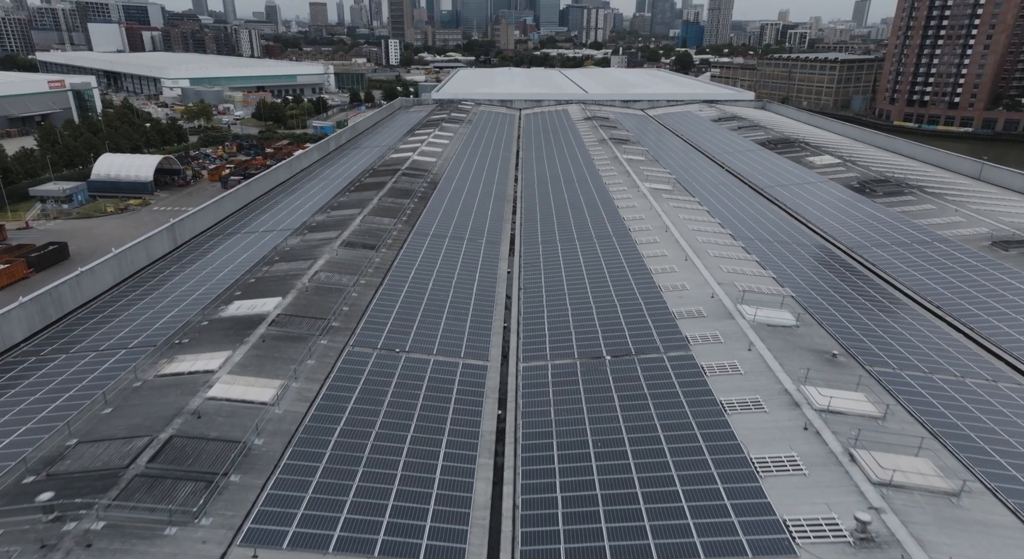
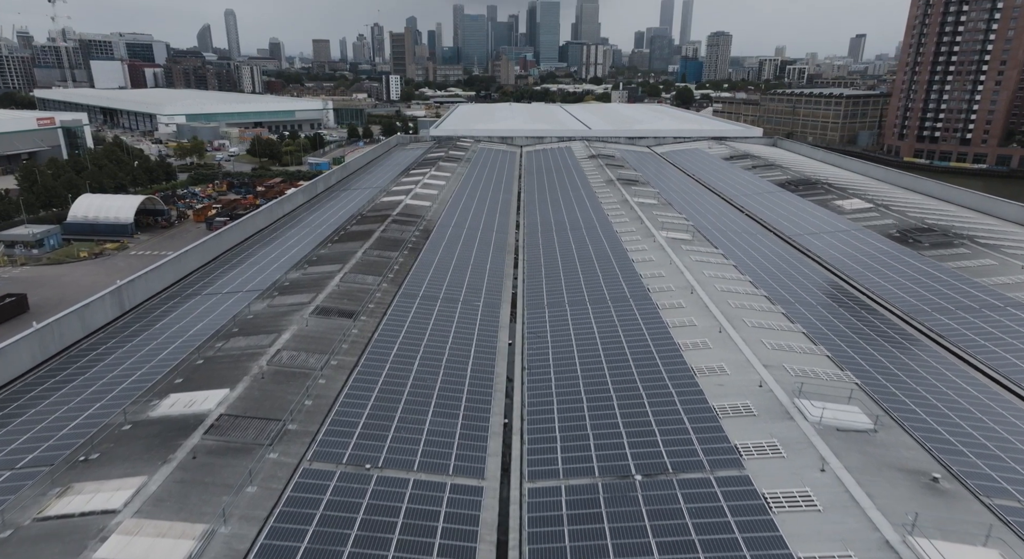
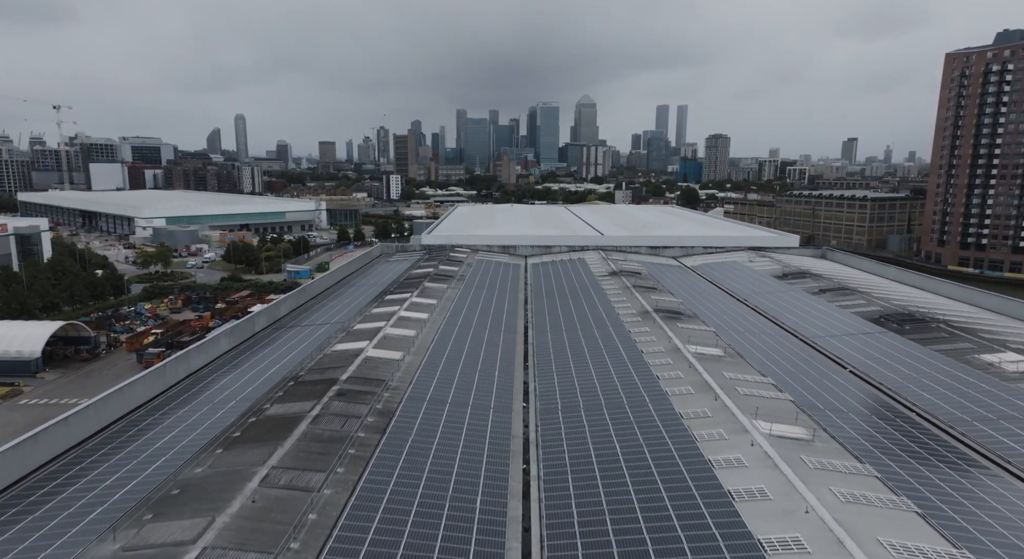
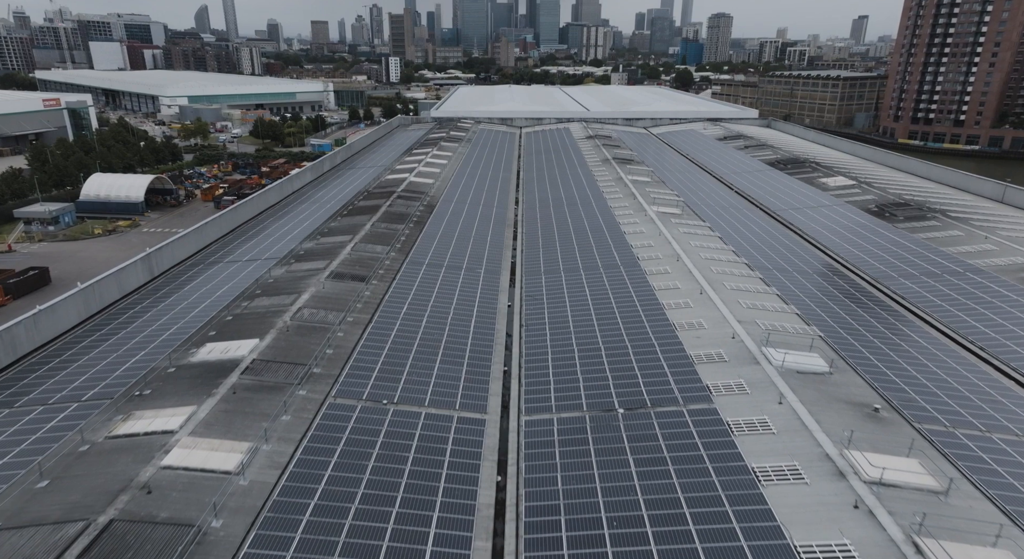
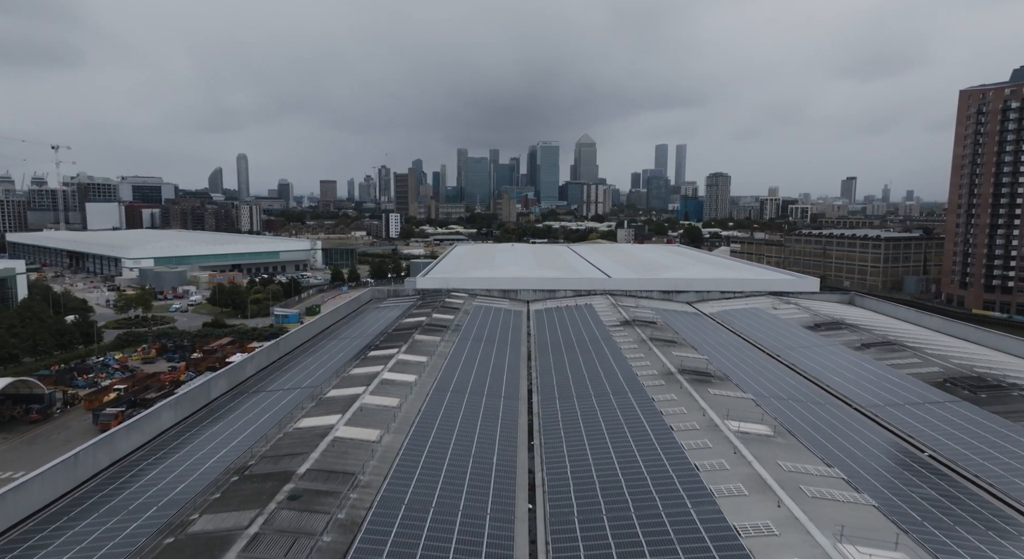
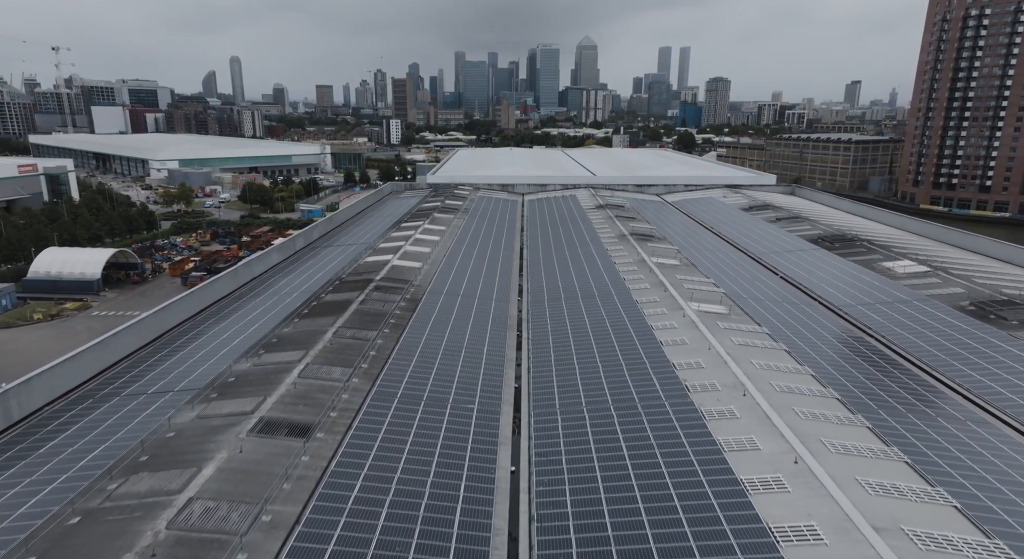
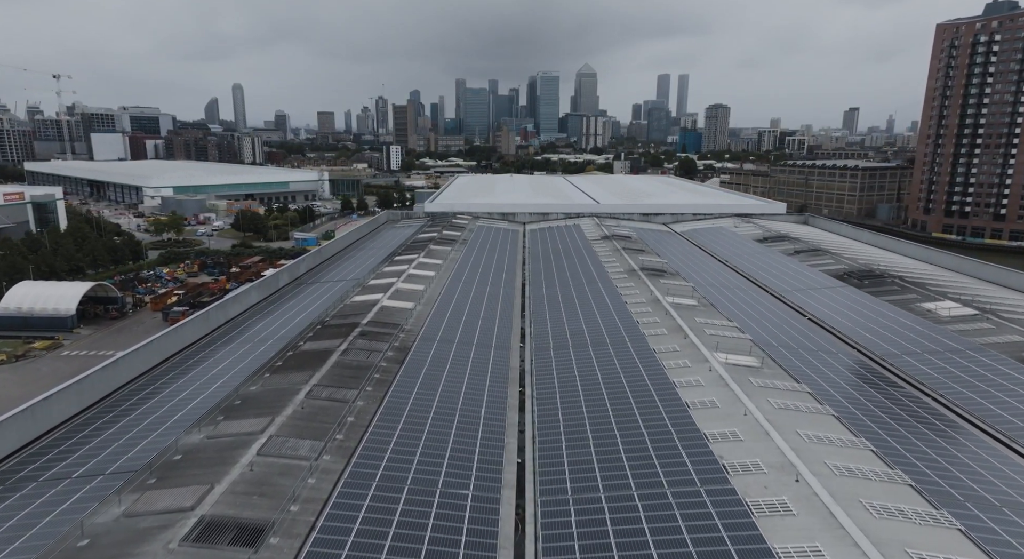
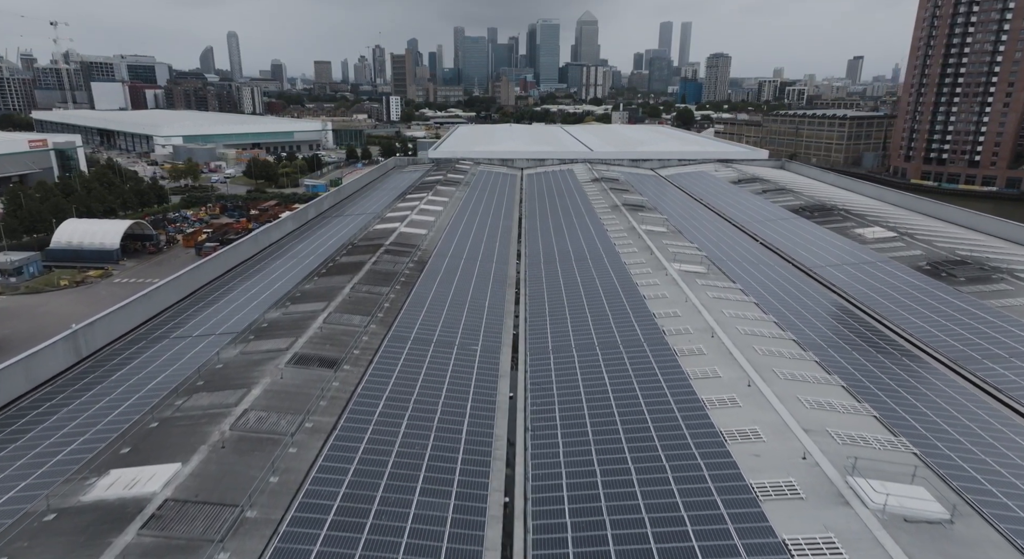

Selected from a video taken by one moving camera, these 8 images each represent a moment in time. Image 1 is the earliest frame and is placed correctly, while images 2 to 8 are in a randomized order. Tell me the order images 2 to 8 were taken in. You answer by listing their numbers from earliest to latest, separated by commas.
4, 2, 8, 6, 7, 3, 5
